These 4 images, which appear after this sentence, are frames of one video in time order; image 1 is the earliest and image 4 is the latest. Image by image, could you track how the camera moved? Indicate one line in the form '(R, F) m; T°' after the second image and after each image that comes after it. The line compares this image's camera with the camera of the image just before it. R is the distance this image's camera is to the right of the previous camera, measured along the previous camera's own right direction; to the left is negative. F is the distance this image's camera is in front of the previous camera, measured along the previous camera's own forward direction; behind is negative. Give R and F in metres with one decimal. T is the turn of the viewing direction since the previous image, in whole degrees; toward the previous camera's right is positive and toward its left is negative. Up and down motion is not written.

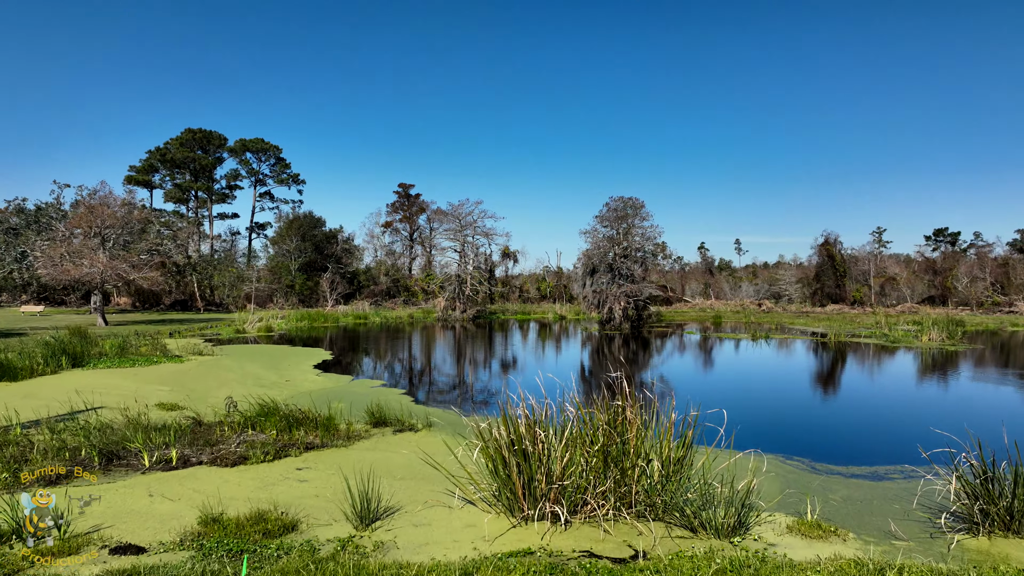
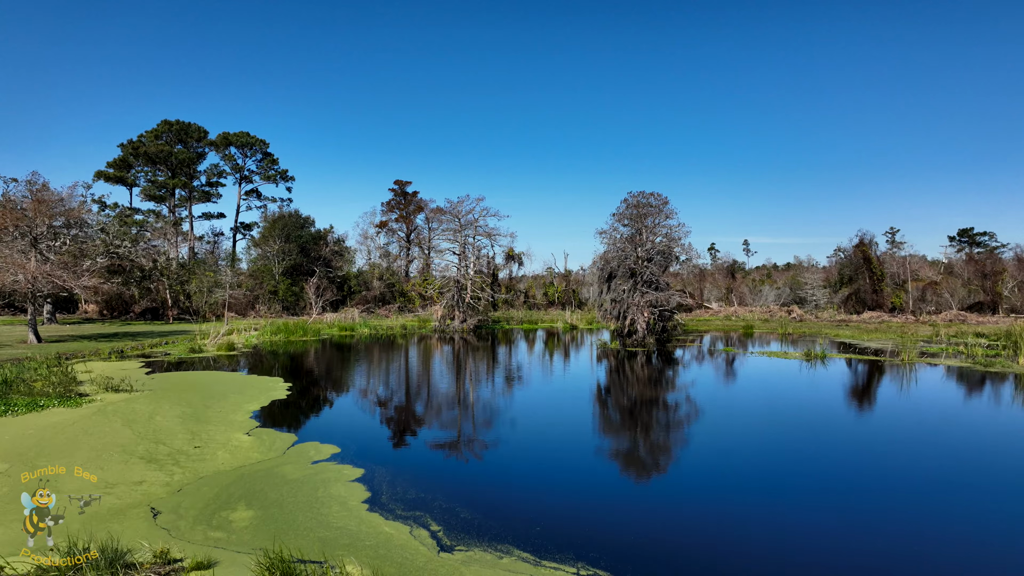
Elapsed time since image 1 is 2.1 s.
(-0.1, +2.4) m; 0°
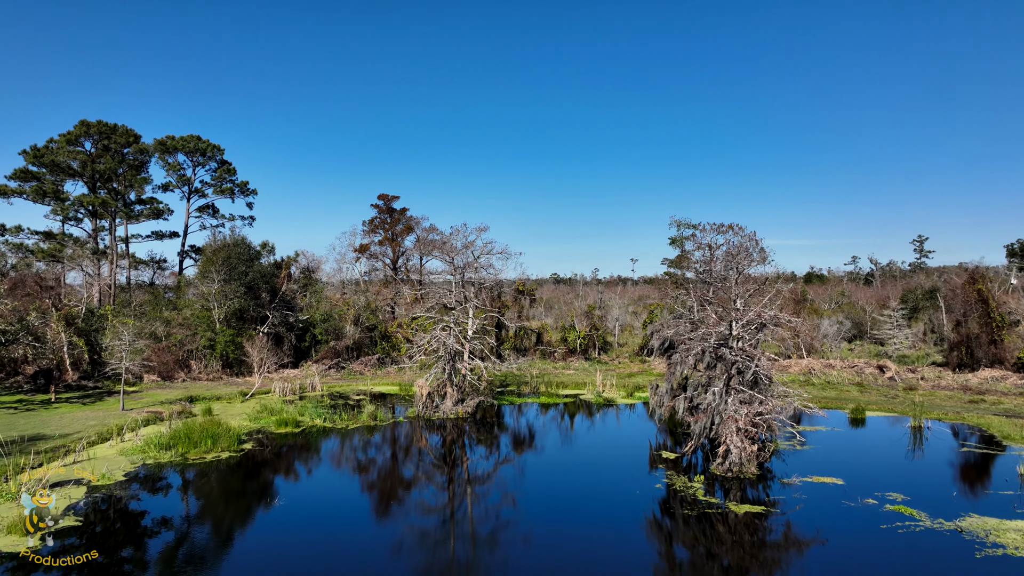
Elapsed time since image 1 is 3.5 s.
(-0.4, +5.6) m; 0°
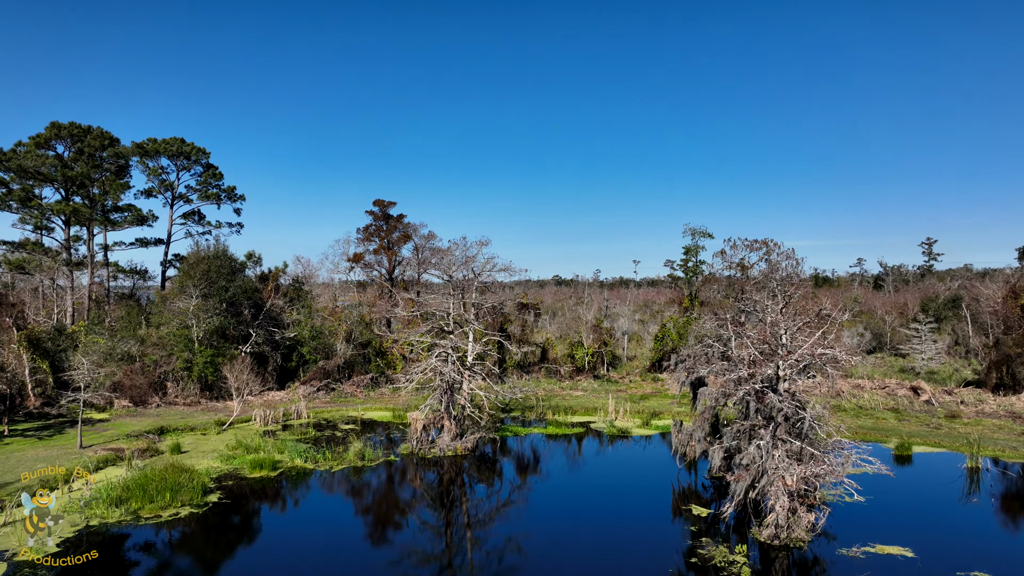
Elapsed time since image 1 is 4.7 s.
(-0.1, +1.5) m; 0°
